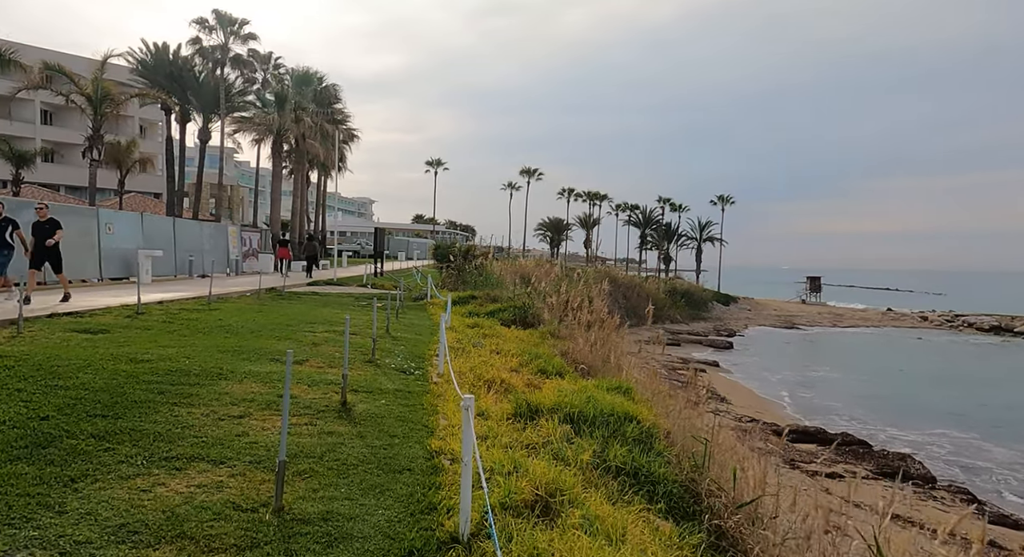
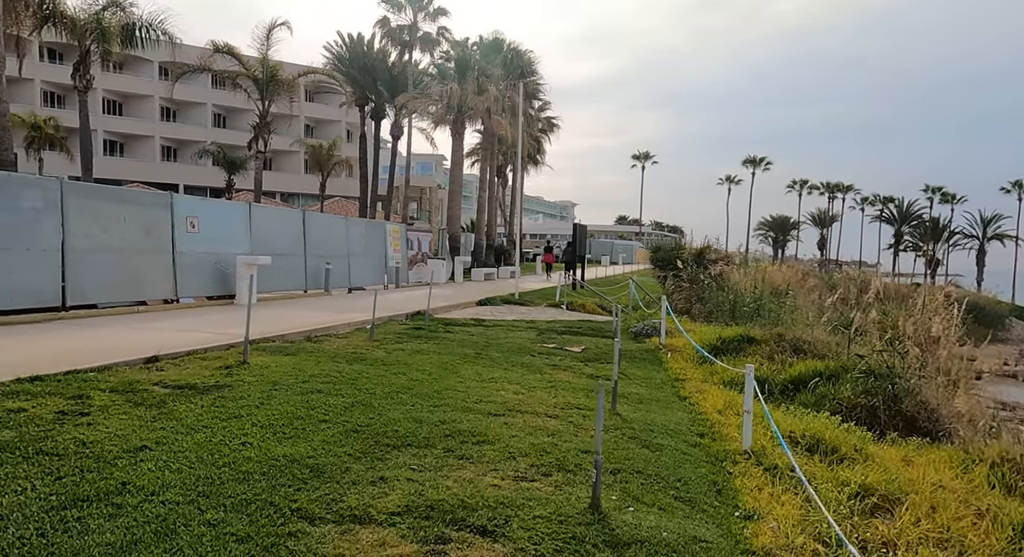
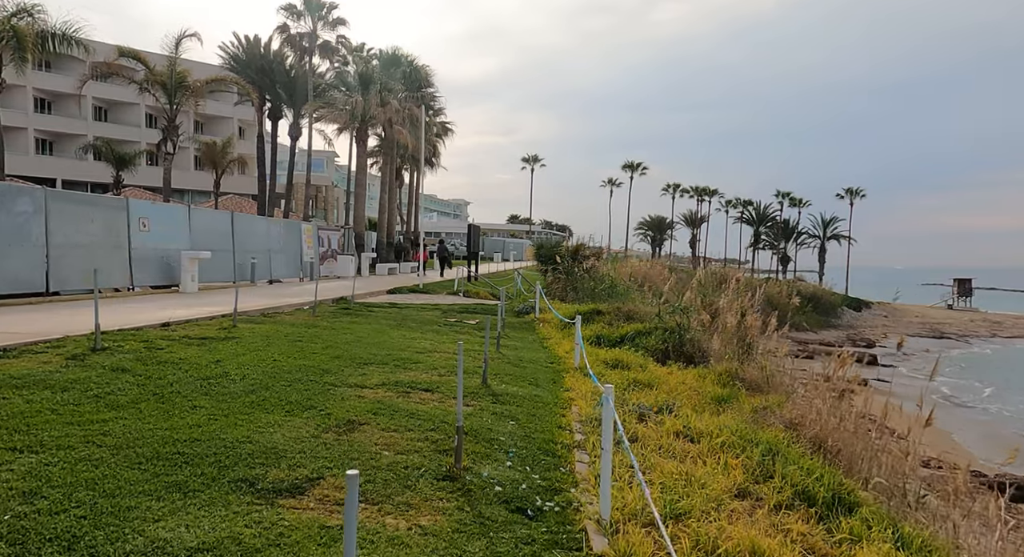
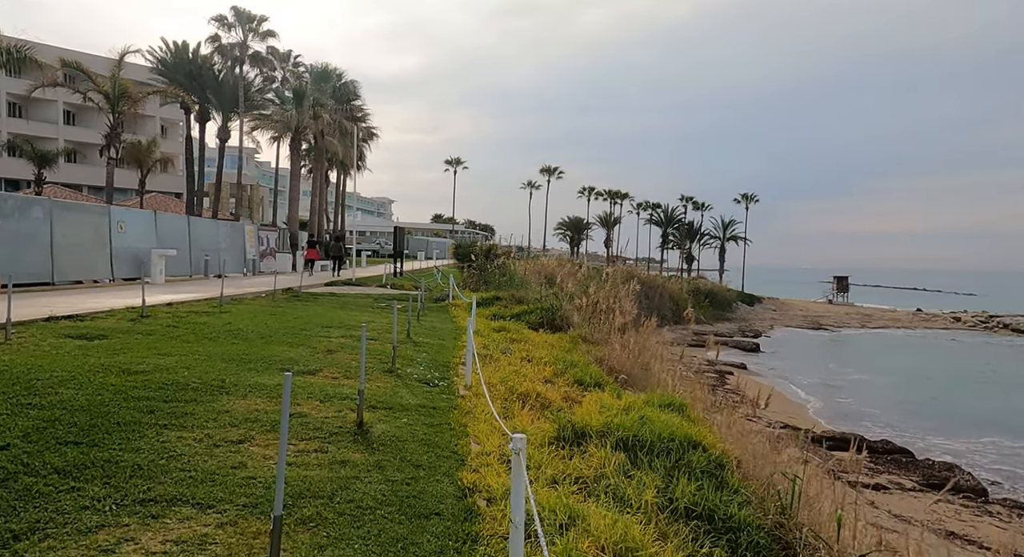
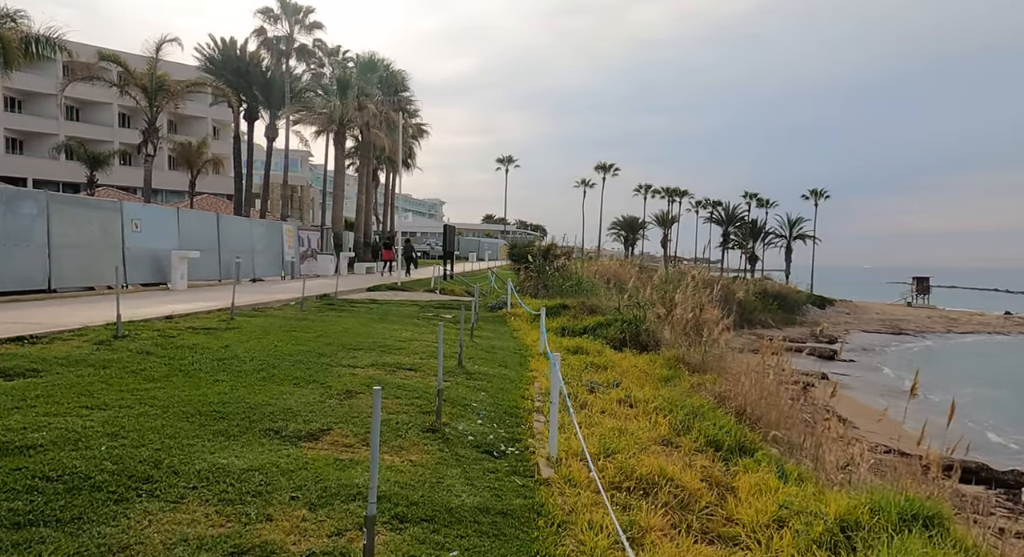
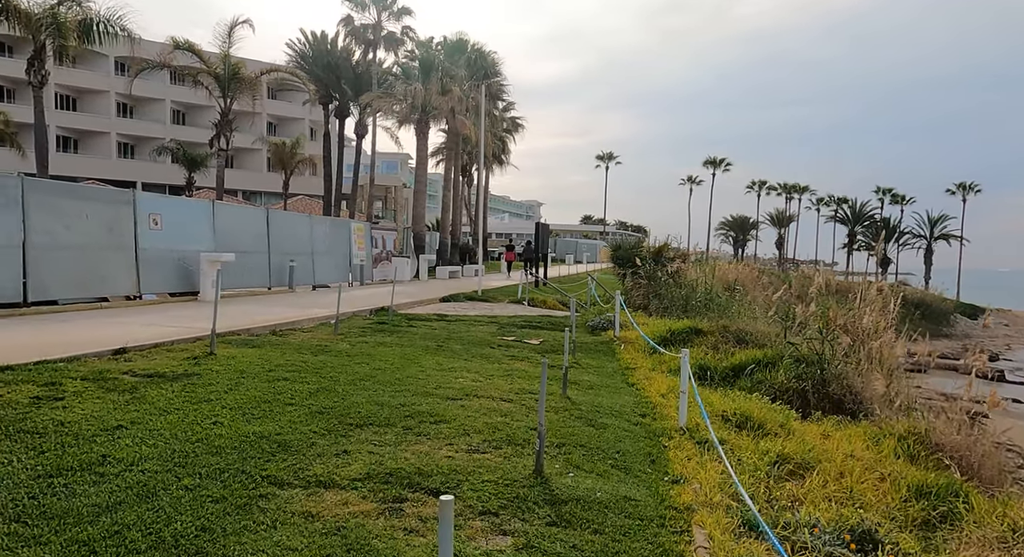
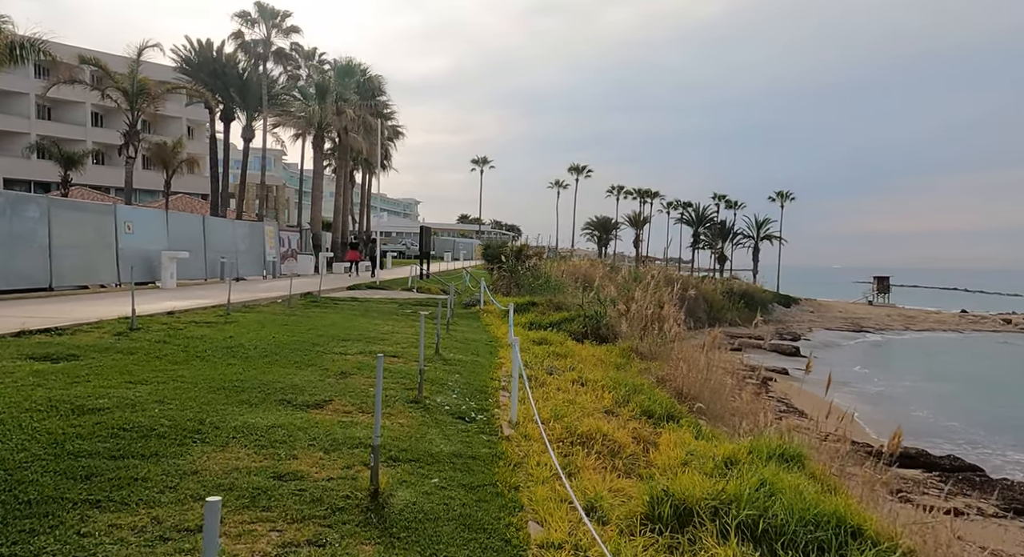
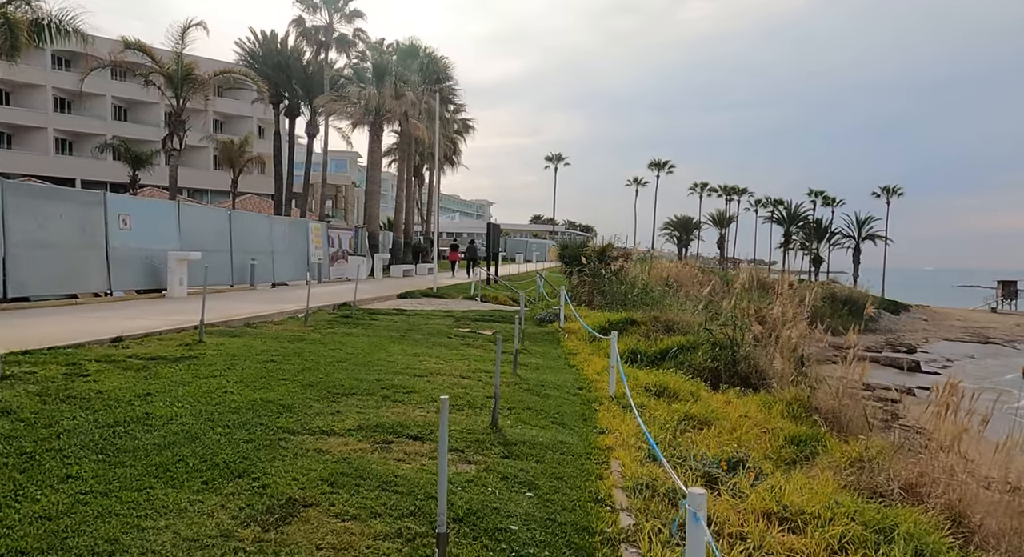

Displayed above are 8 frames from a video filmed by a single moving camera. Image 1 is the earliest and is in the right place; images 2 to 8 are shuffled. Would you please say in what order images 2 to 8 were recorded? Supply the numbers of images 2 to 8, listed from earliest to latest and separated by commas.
4, 7, 5, 3, 8, 6, 2
